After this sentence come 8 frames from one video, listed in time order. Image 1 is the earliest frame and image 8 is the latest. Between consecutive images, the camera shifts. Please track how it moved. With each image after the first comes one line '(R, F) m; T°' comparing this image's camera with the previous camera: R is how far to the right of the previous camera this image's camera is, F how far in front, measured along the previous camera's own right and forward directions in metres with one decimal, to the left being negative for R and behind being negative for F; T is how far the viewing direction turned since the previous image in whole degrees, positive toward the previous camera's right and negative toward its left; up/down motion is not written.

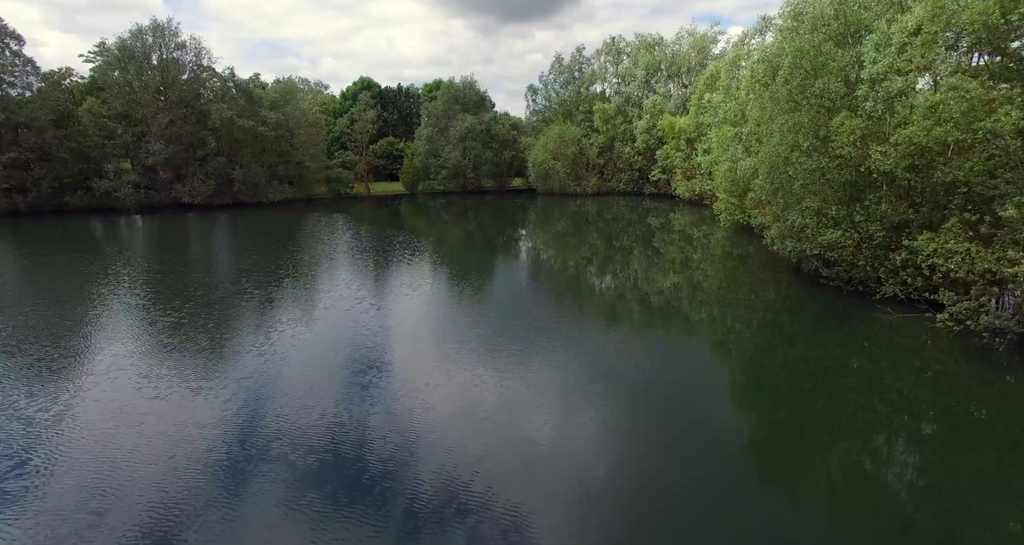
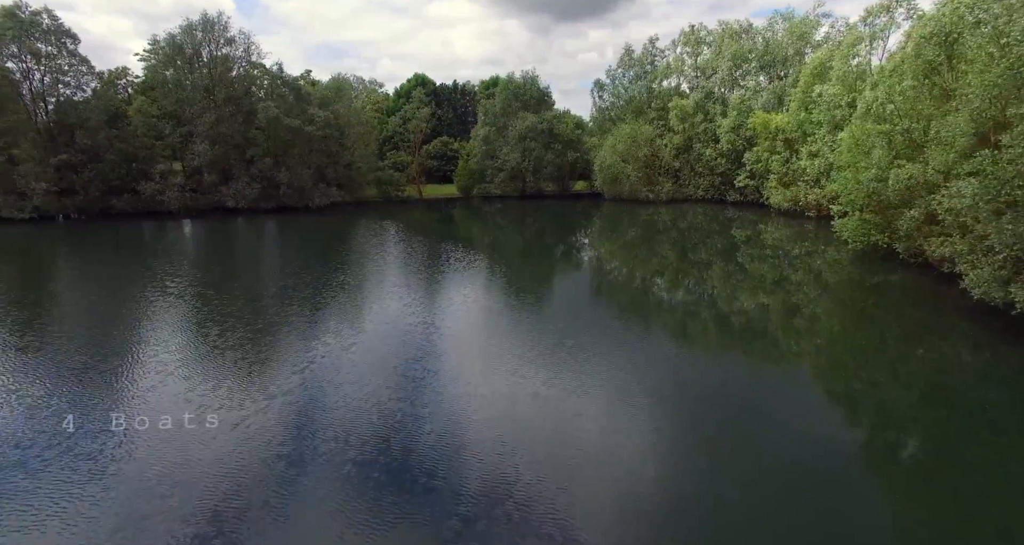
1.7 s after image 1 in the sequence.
(-0.7, +2.9) m; -5°
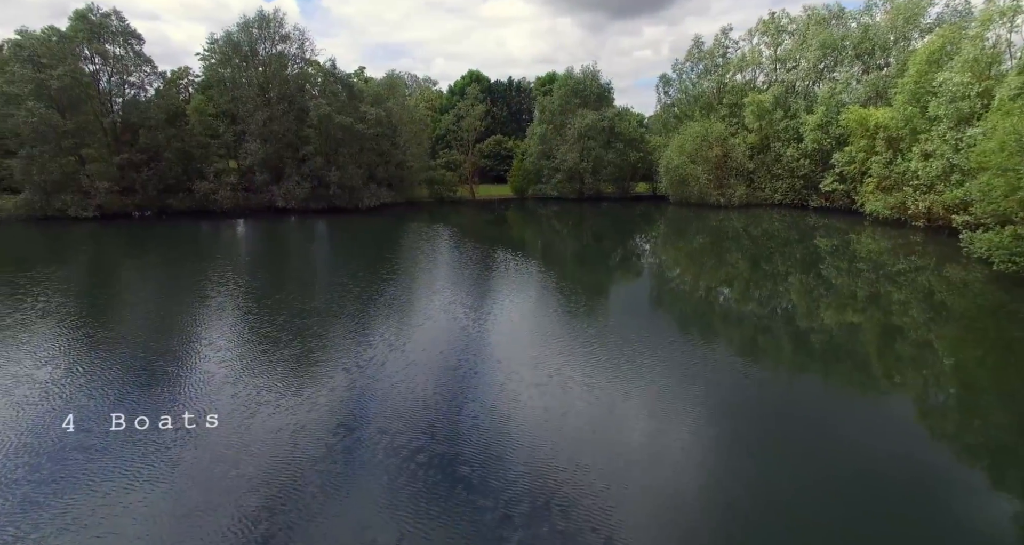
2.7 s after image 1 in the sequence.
(-0.4, +1.8) m; -5°
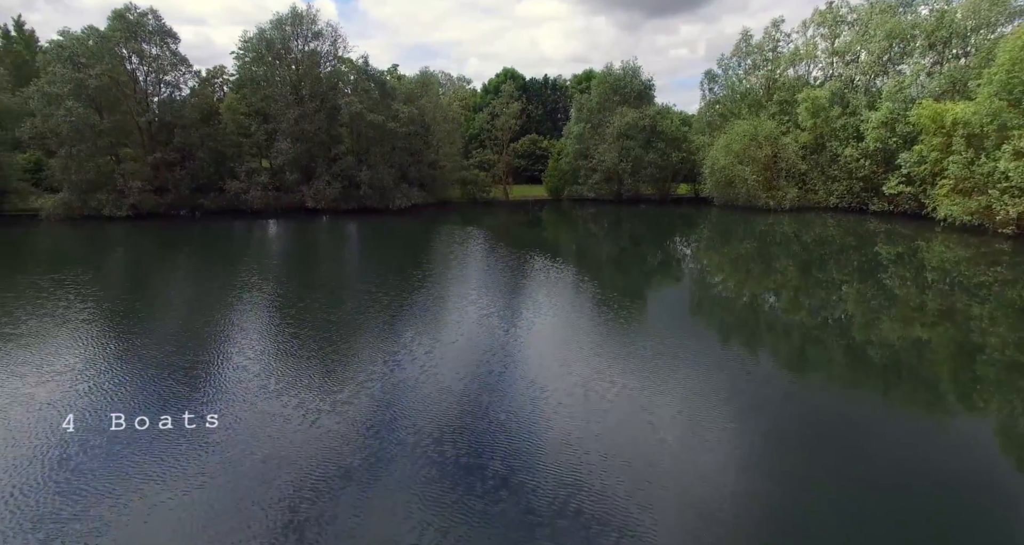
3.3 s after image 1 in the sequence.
(-0.3, +1.2) m; -3°
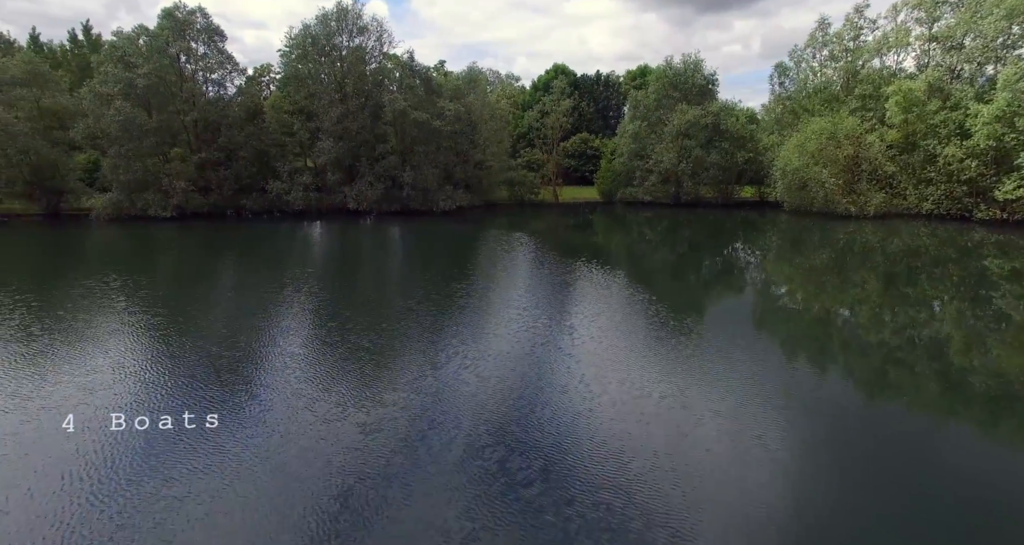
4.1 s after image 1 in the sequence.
(-0.3, +2.0) m; -4°
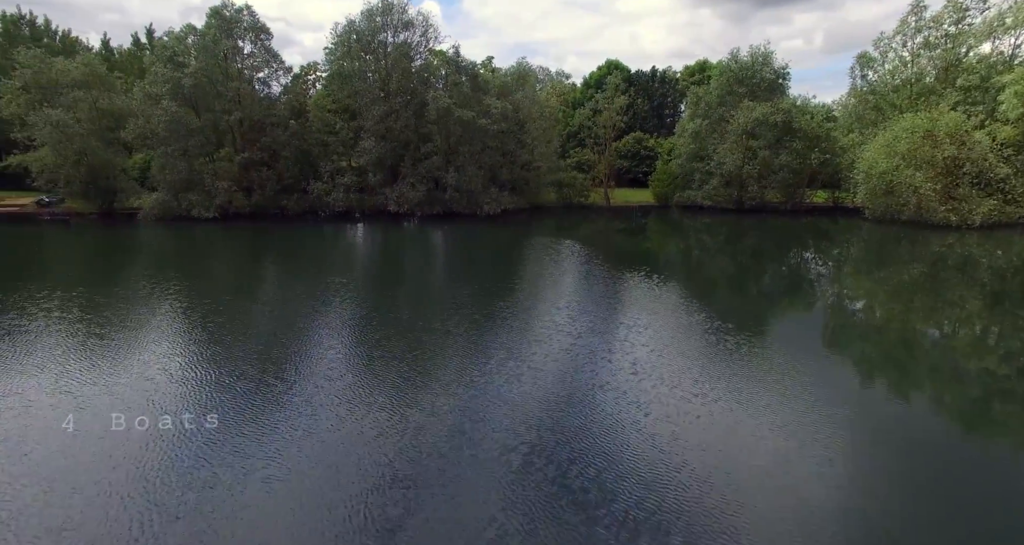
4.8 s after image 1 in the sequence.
(-0.1, +2.1) m; -4°
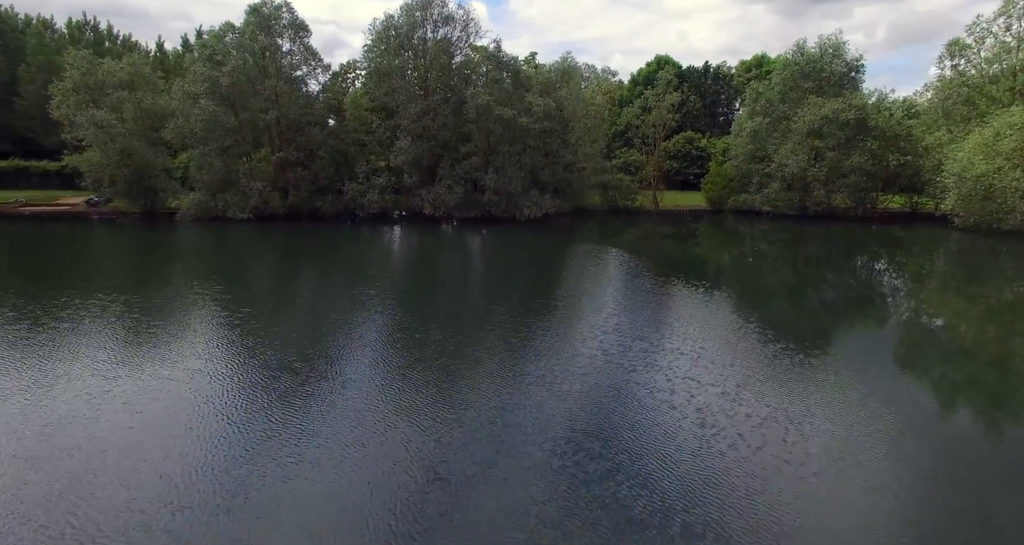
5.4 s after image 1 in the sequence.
(0.0, +2.1) m; -4°
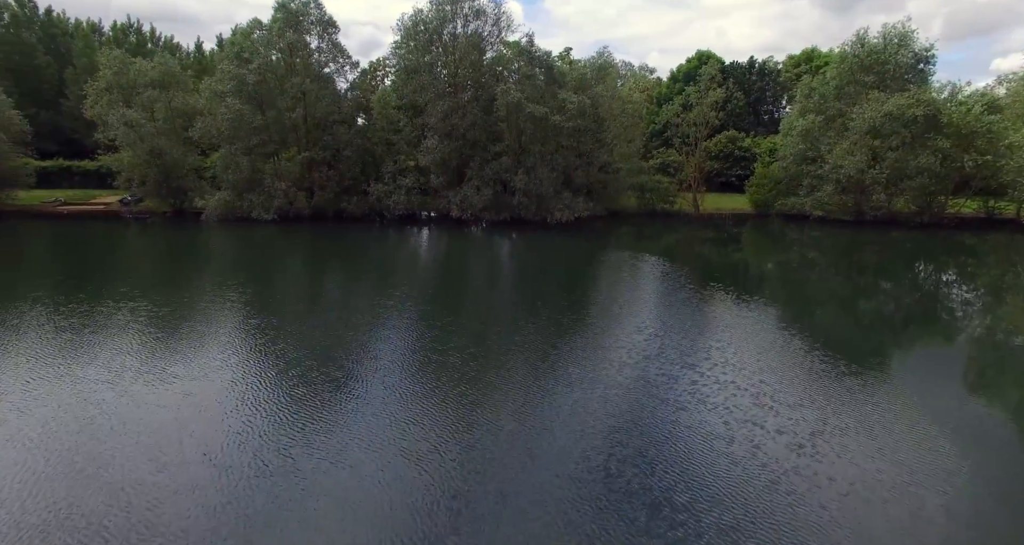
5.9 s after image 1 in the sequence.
(0.0, +1.9) m; -3°
